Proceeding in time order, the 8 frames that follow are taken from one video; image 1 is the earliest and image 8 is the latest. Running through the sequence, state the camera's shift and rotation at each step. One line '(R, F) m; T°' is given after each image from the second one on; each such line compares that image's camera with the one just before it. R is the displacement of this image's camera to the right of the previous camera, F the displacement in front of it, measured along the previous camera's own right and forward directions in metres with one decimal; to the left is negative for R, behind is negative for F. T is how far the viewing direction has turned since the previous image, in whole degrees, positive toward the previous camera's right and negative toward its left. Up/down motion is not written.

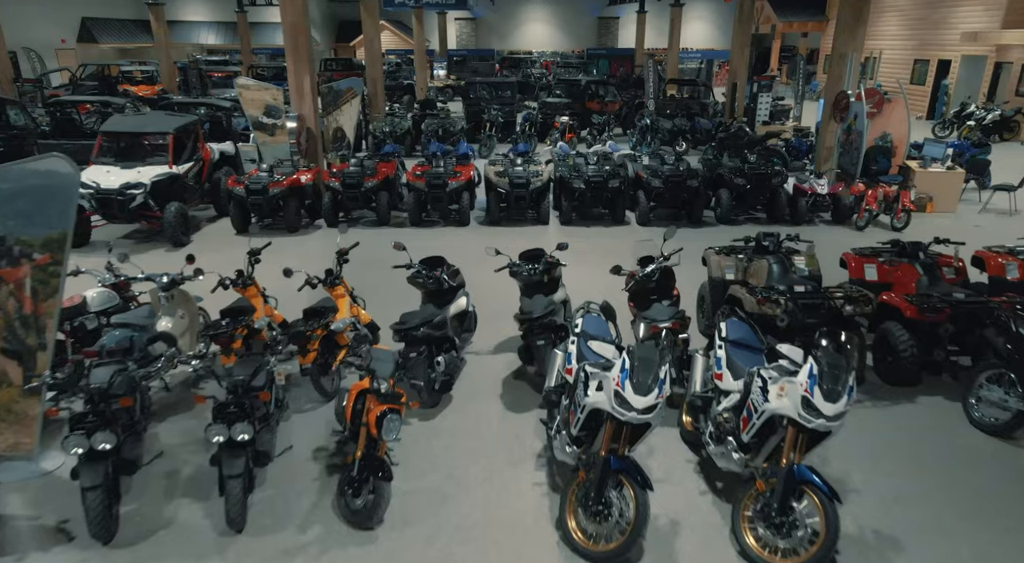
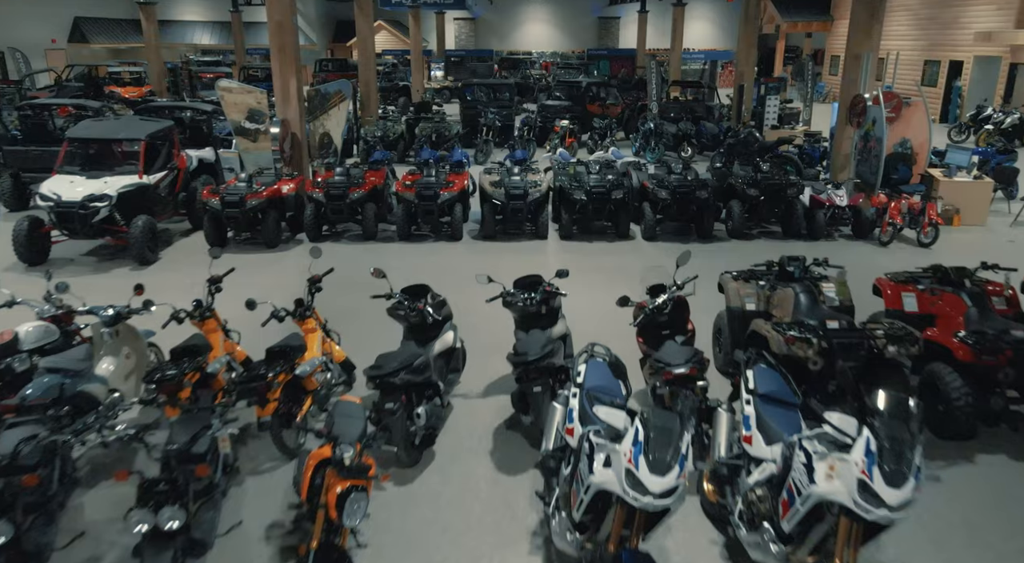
(0.0, +0.4) m; 0°
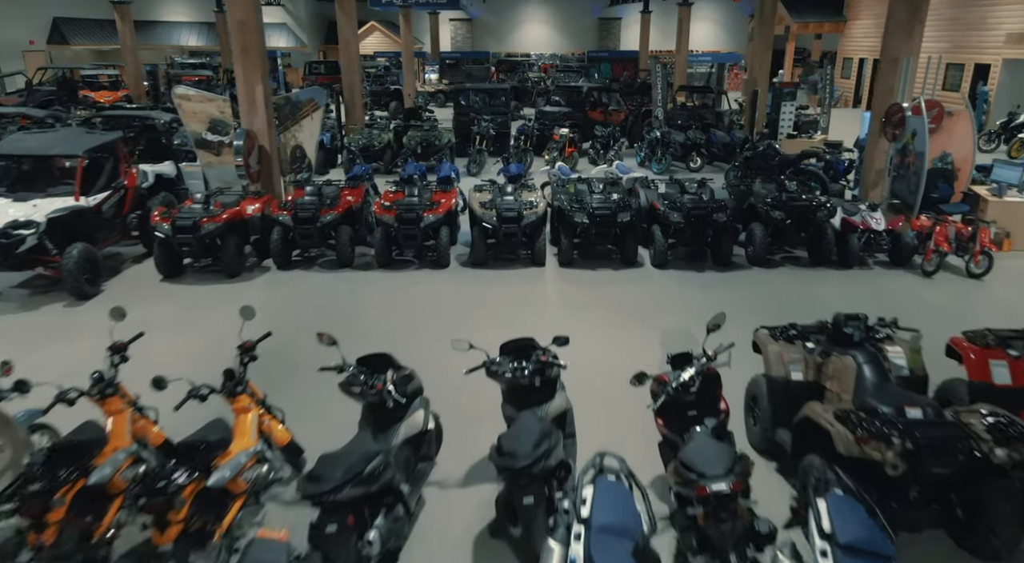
(+0.1, +0.7) m; 0°
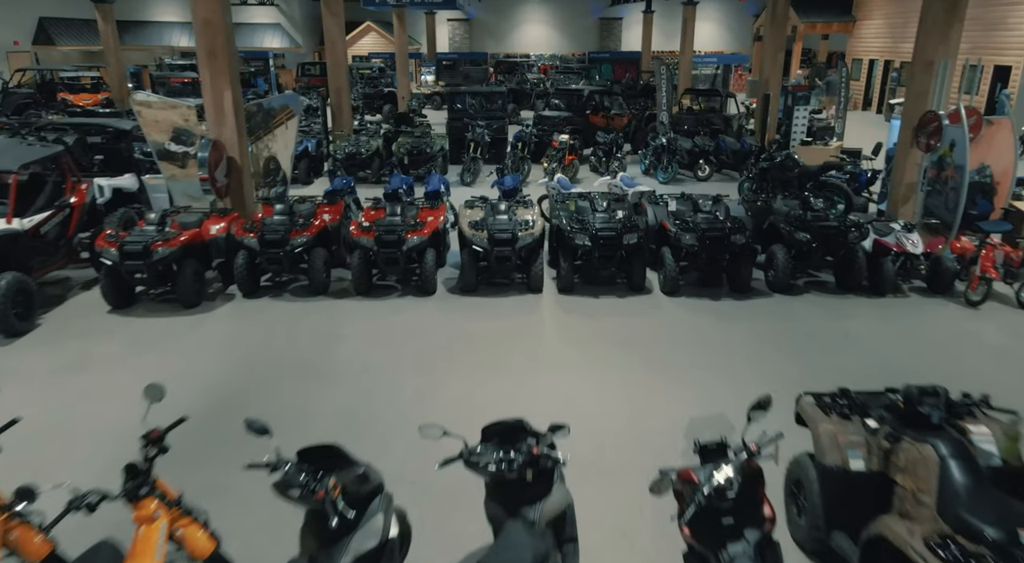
(+0.1, +0.6) m; 0°
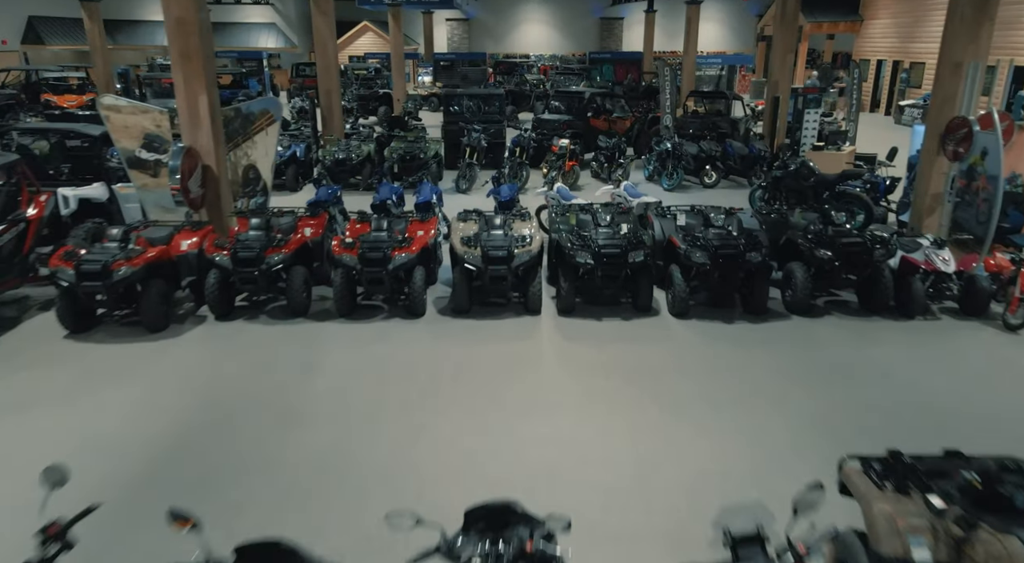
(0.0, +0.4) m; 0°
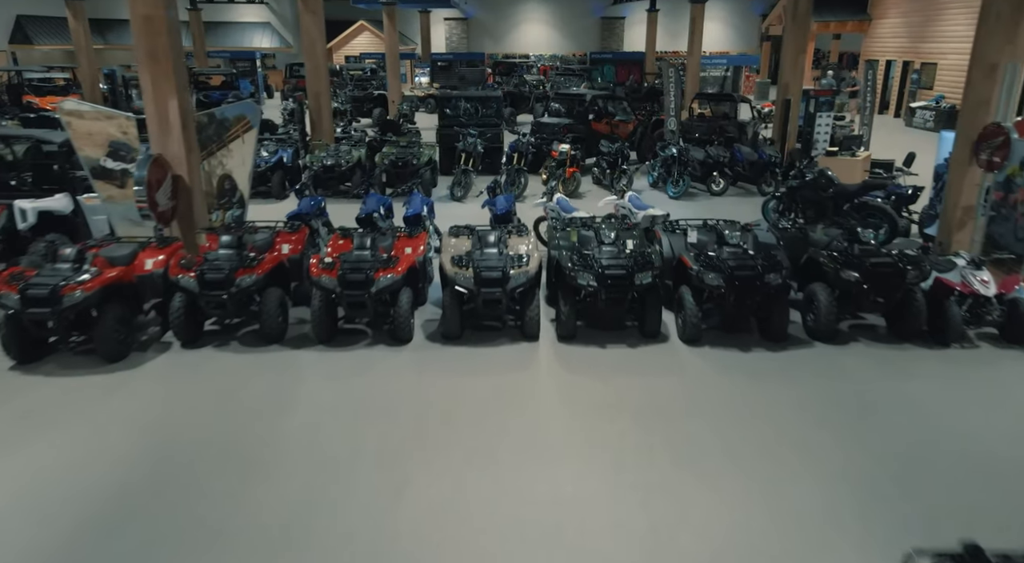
(0.0, +0.4) m; 0°
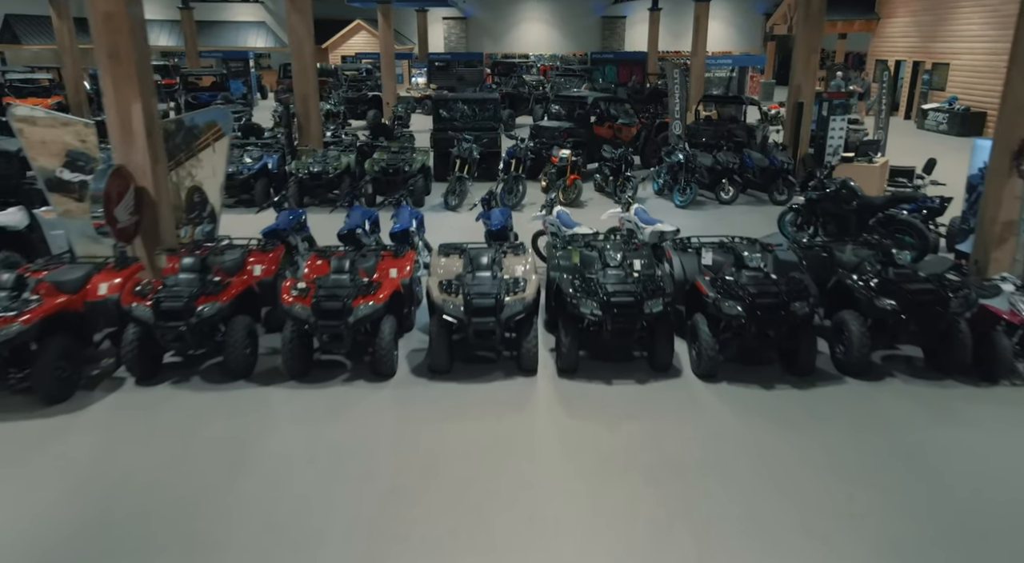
(0.0, +0.4) m; 0°
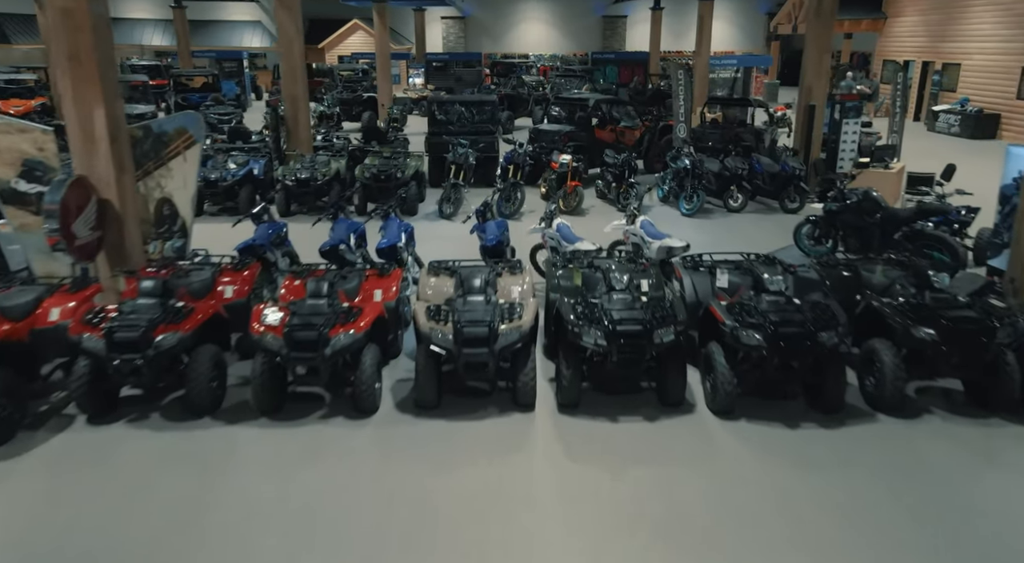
(0.0, +0.4) m; 0°
